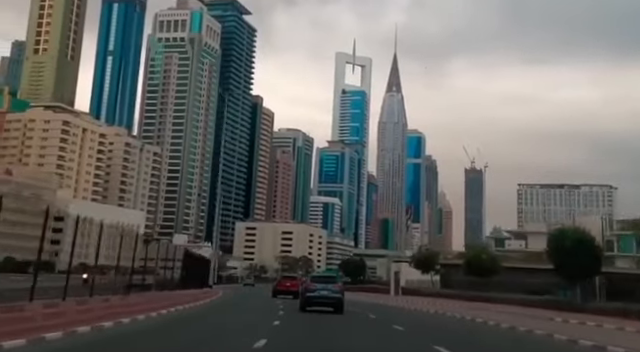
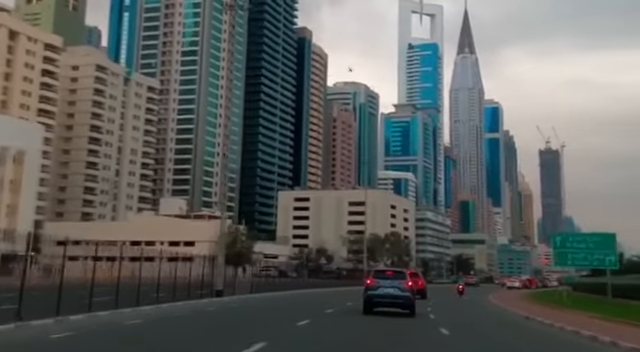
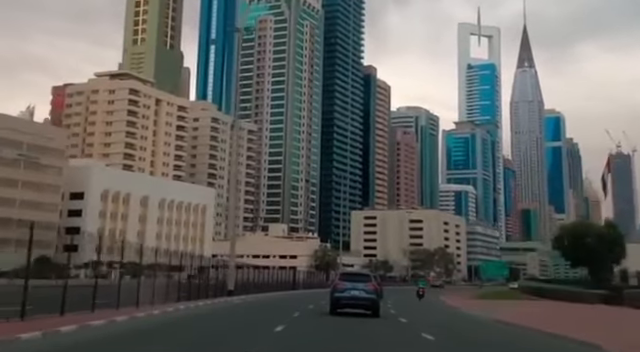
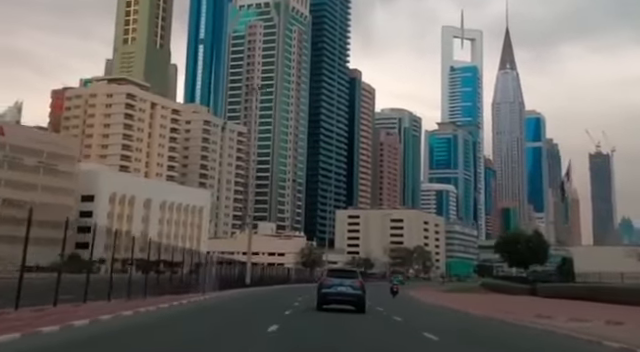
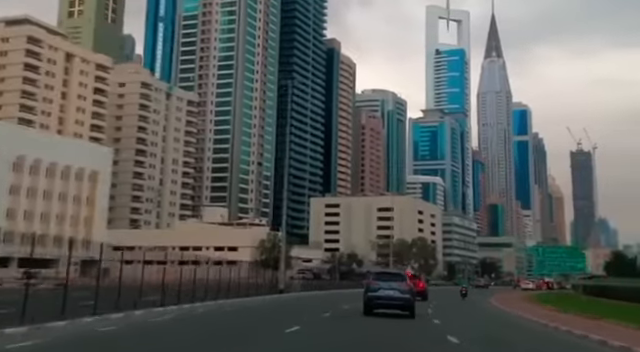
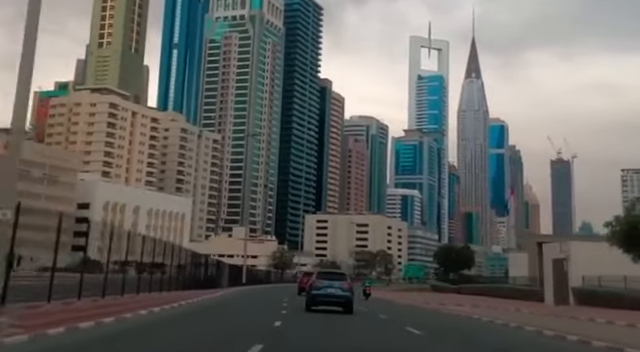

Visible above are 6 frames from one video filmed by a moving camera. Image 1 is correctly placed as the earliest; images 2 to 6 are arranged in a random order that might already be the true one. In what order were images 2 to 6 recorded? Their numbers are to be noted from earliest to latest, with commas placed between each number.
6, 4, 3, 5, 2
